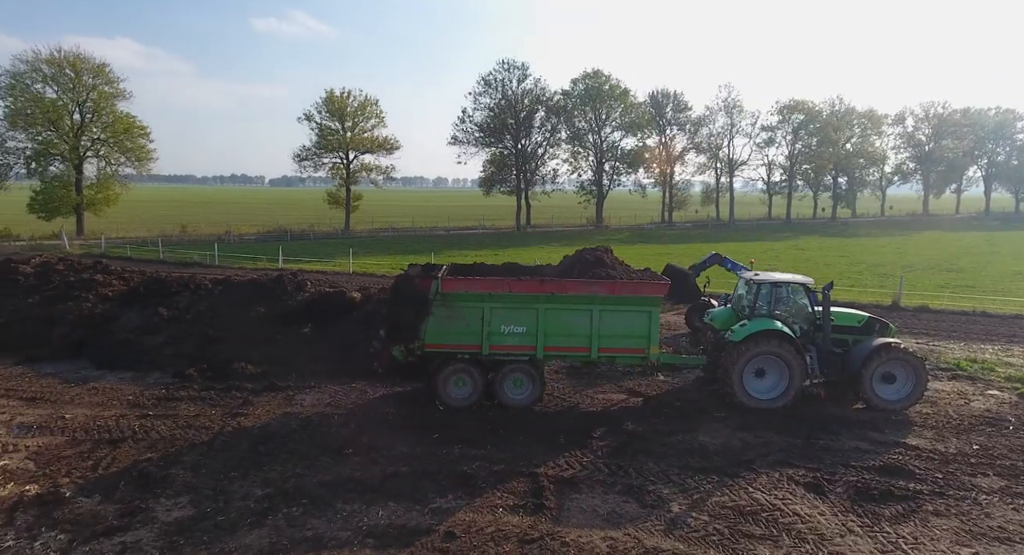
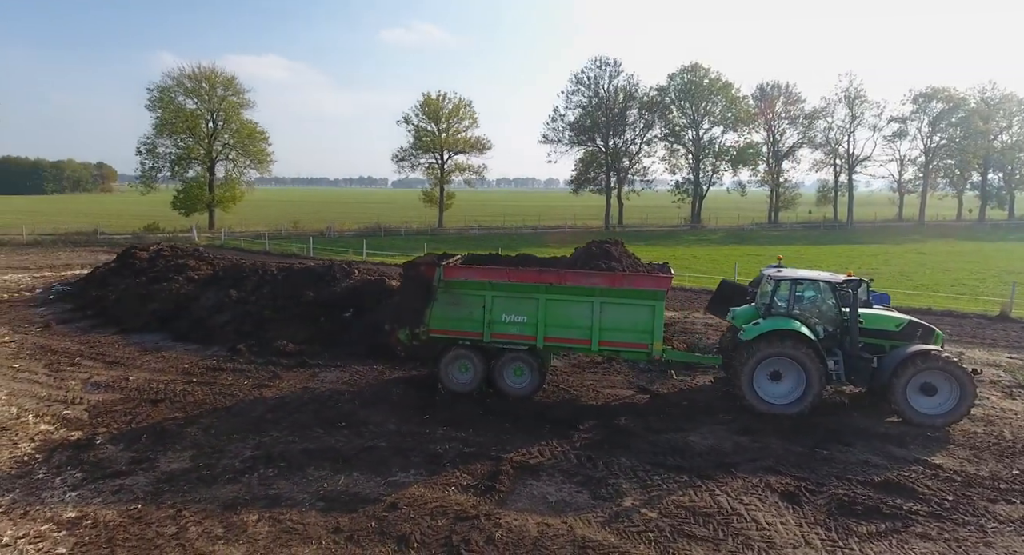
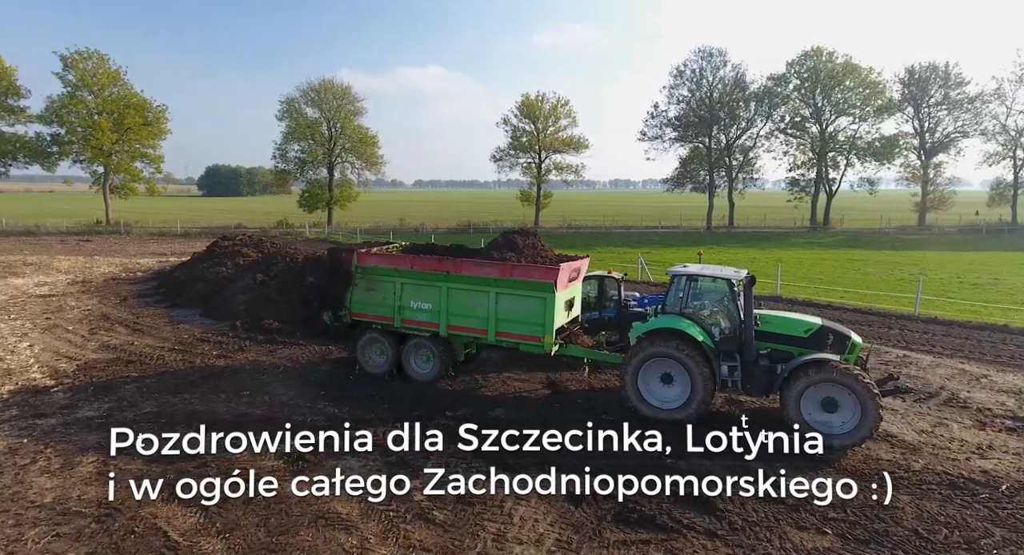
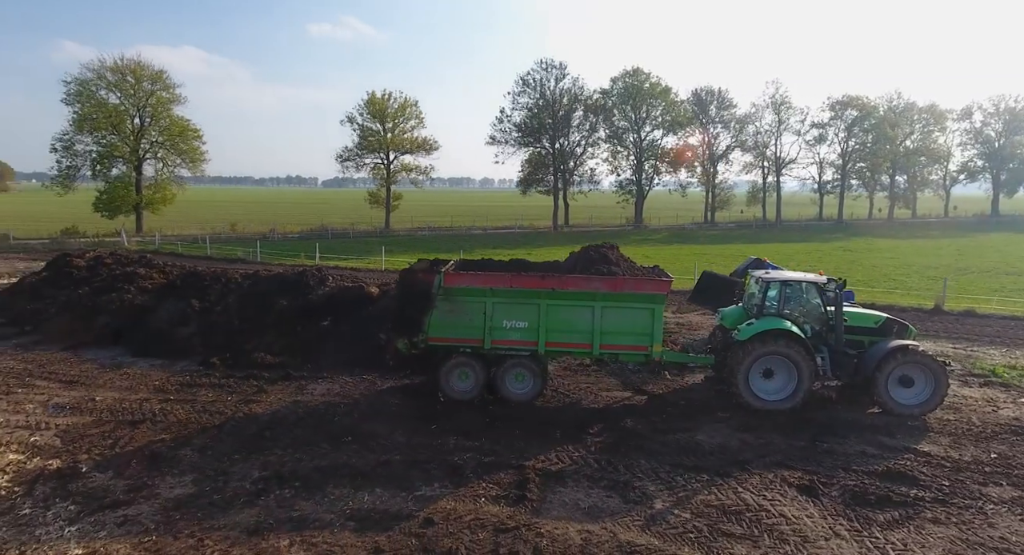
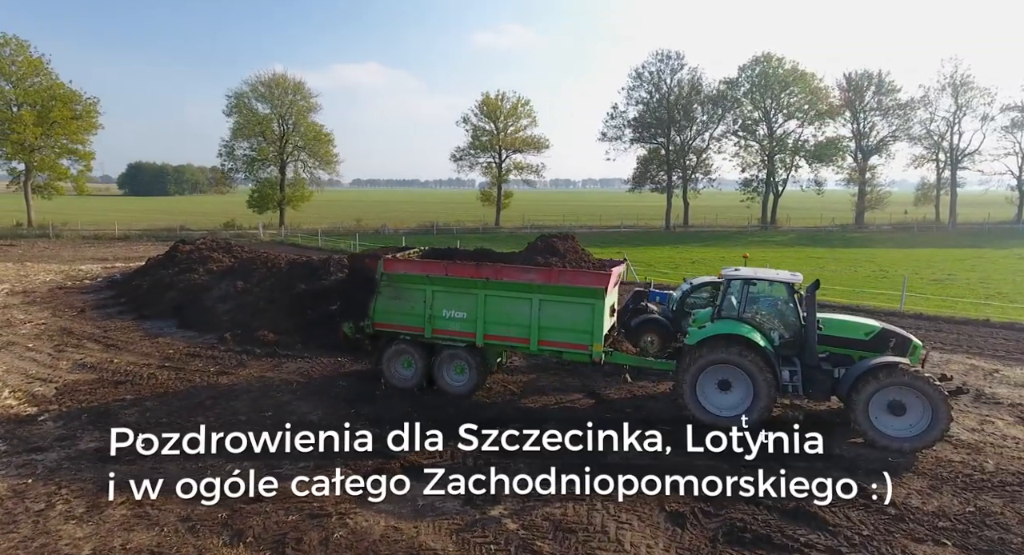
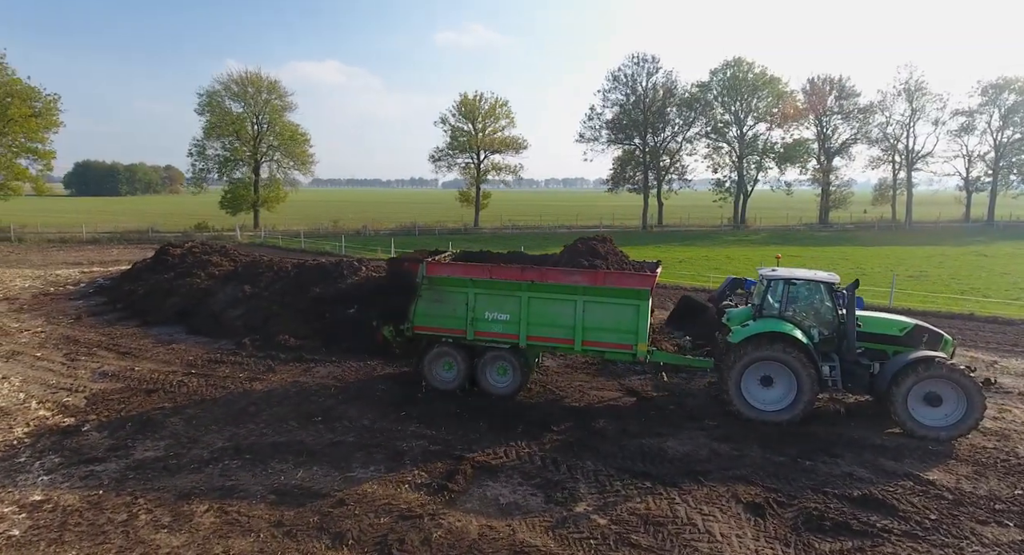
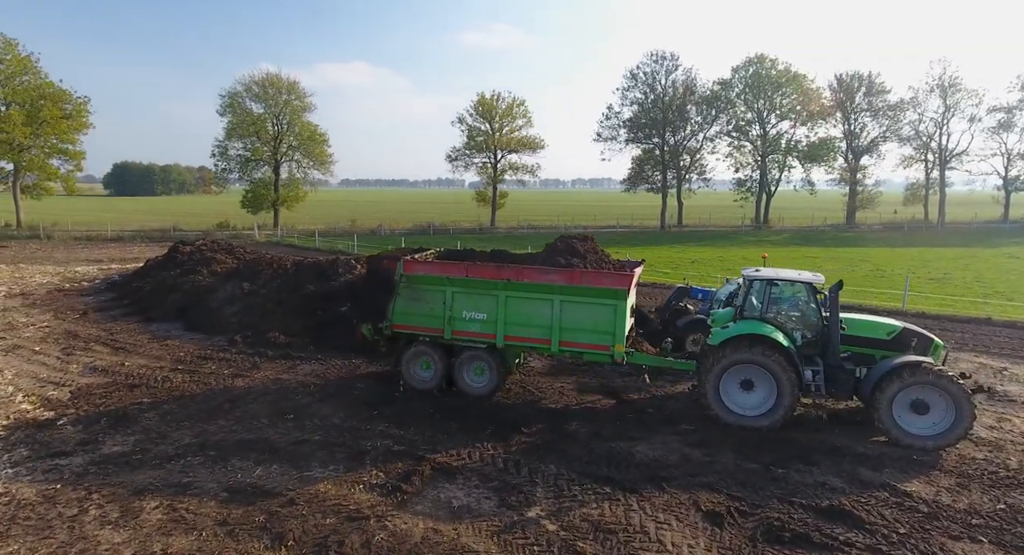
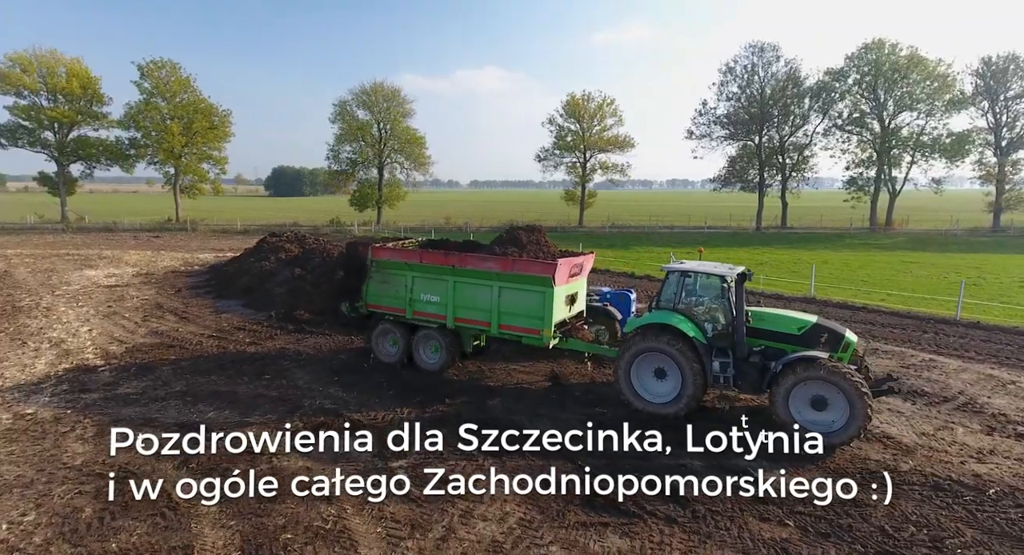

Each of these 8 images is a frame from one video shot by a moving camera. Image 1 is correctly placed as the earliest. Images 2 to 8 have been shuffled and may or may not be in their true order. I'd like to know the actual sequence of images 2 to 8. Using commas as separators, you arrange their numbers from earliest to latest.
4, 2, 6, 7, 5, 3, 8
